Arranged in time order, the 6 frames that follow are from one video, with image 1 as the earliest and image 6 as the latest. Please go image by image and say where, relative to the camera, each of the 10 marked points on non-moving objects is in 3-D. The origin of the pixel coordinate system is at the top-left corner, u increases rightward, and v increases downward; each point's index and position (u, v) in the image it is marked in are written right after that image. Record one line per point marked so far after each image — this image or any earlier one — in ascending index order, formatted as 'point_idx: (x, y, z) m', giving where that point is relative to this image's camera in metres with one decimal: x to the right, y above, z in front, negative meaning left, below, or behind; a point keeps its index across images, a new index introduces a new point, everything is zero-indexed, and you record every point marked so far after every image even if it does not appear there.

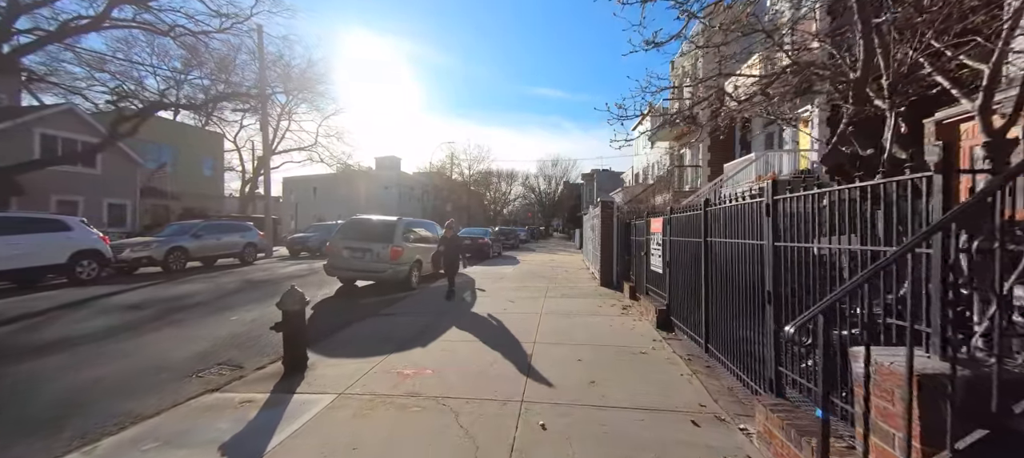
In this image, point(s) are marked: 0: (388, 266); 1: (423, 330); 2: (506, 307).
0: (-3.5, -1.0, +9.5) m
1: (-1.5, -1.8, +6.0) m
2: (-0.2, -1.8, +7.9) m
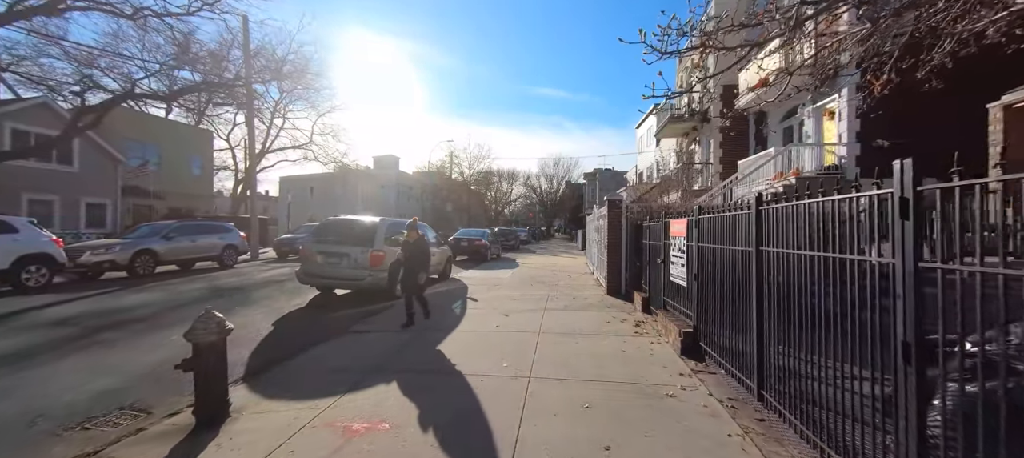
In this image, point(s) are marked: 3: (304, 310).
0: (-3.6, -1.1, +8.4) m
1: (-1.7, -1.8, +4.9) m
2: (-0.3, -1.8, +6.8) m
3: (-4.8, -1.9, +8.0) m
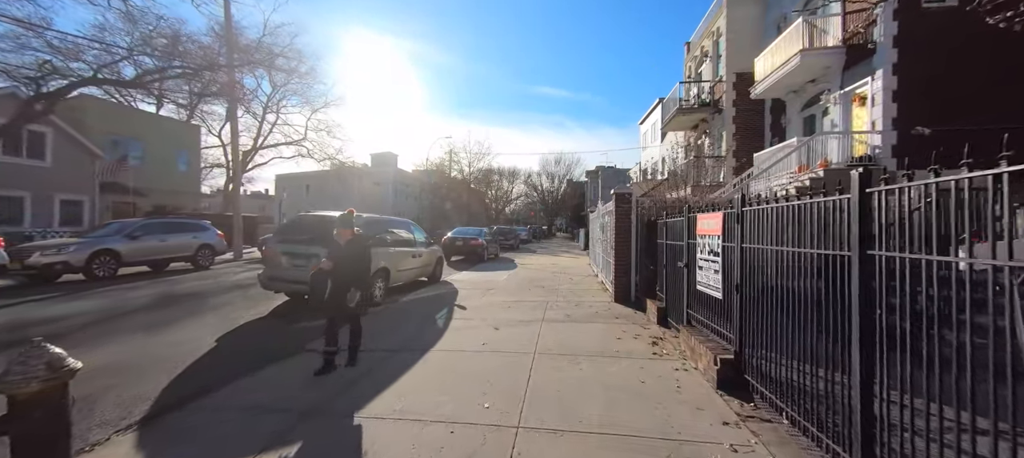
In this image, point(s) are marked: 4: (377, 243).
0: (-3.7, -1.0, +7.3) m
1: (-1.8, -1.8, +3.8) m
2: (-0.4, -1.8, +5.7) m
3: (-5.0, -1.8, +6.9) m
4: (-3.3, -0.4, +8.5) m
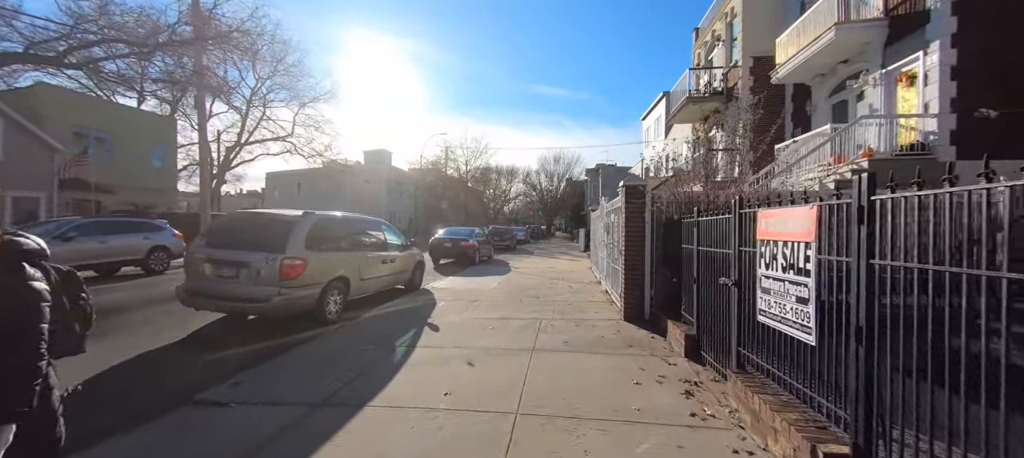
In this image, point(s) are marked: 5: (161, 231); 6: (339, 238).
0: (-4.0, -1.0, +5.7) m
1: (-2.1, -1.8, +2.2) m
2: (-0.7, -1.8, +4.2) m
3: (-5.3, -1.8, +5.4) m
4: (-3.6, -0.4, +6.9) m
5: (-12.9, -0.1, +12.6) m
6: (-3.6, -0.2, +7.2) m
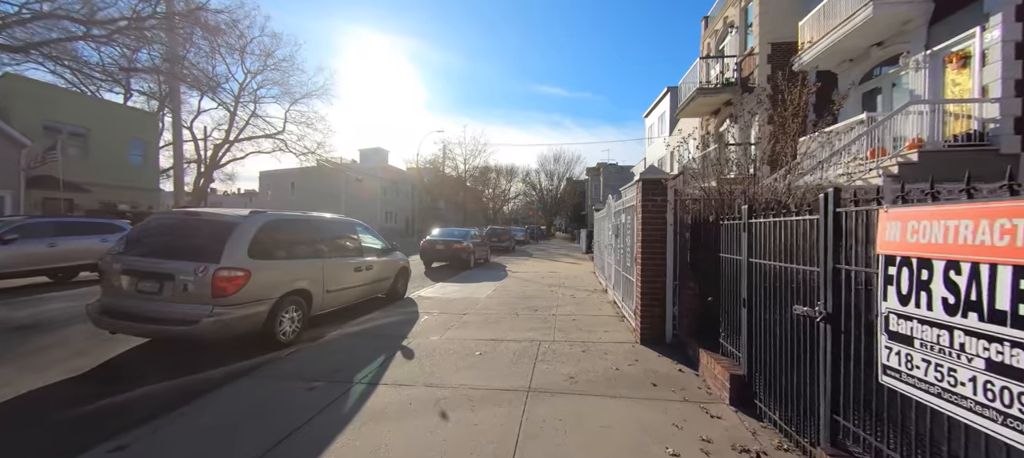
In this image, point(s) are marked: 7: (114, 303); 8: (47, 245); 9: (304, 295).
0: (-4.1, -1.1, +4.6) m
1: (-2.2, -1.8, +1.1) m
2: (-0.8, -1.9, +3.0) m
3: (-5.4, -1.9, +4.2) m
4: (-3.7, -0.4, +5.8) m
5: (-13.0, -0.1, +11.4) m
6: (-3.7, -0.3, +6.0) m
7: (-5.6, -1.0, +4.8) m
8: (-13.3, -0.5, +9.8) m
9: (-3.6, -1.2, +5.9) m
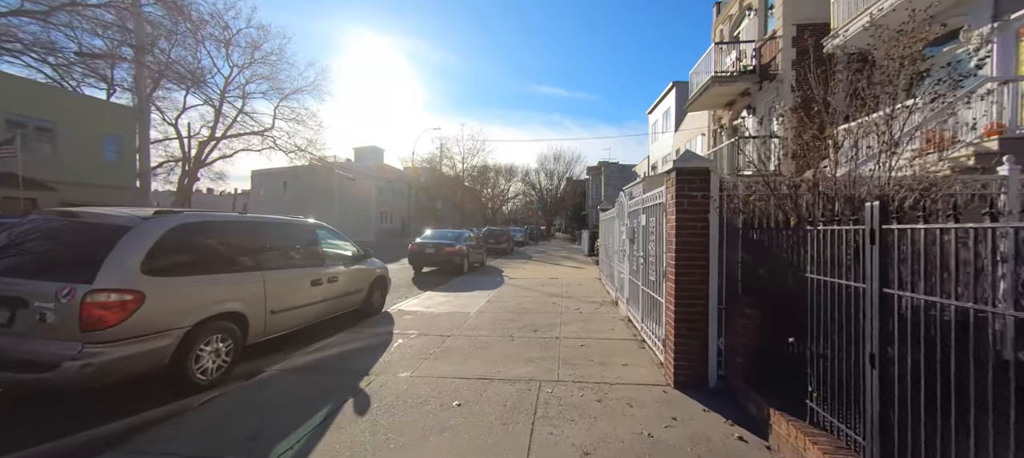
0: (-4.2, -1.2, +3.3) m
1: (-2.3, -1.9, -0.2) m
2: (-0.9, -1.9, +1.7) m
3: (-5.5, -2.0, +2.9) m
4: (-3.8, -0.5, +4.5) m
5: (-13.1, -0.2, +10.1) m
6: (-3.8, -0.3, +4.7) m
7: (-5.7, -1.1, +3.5) m
8: (-13.4, -0.5, +8.5) m
9: (-3.7, -1.2, +4.6) m
